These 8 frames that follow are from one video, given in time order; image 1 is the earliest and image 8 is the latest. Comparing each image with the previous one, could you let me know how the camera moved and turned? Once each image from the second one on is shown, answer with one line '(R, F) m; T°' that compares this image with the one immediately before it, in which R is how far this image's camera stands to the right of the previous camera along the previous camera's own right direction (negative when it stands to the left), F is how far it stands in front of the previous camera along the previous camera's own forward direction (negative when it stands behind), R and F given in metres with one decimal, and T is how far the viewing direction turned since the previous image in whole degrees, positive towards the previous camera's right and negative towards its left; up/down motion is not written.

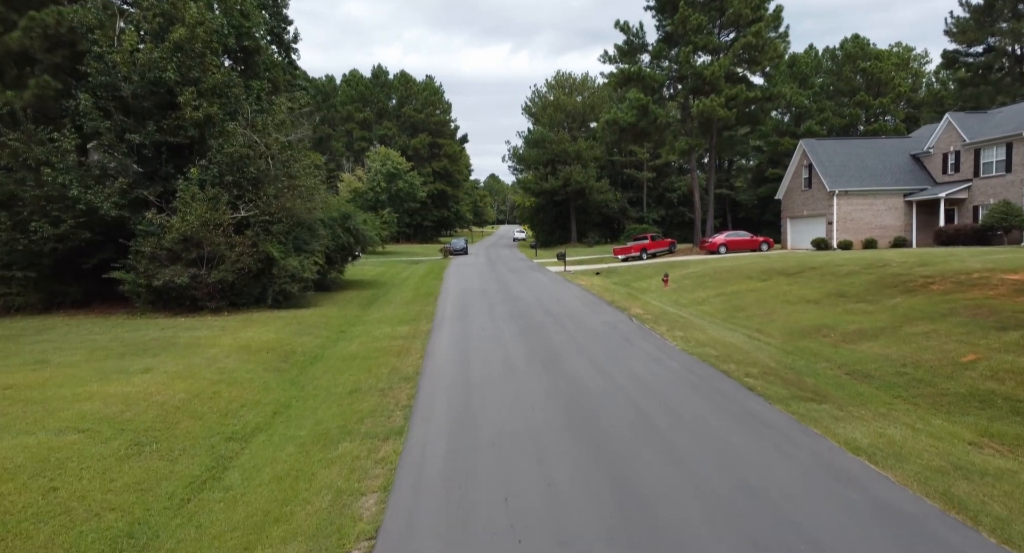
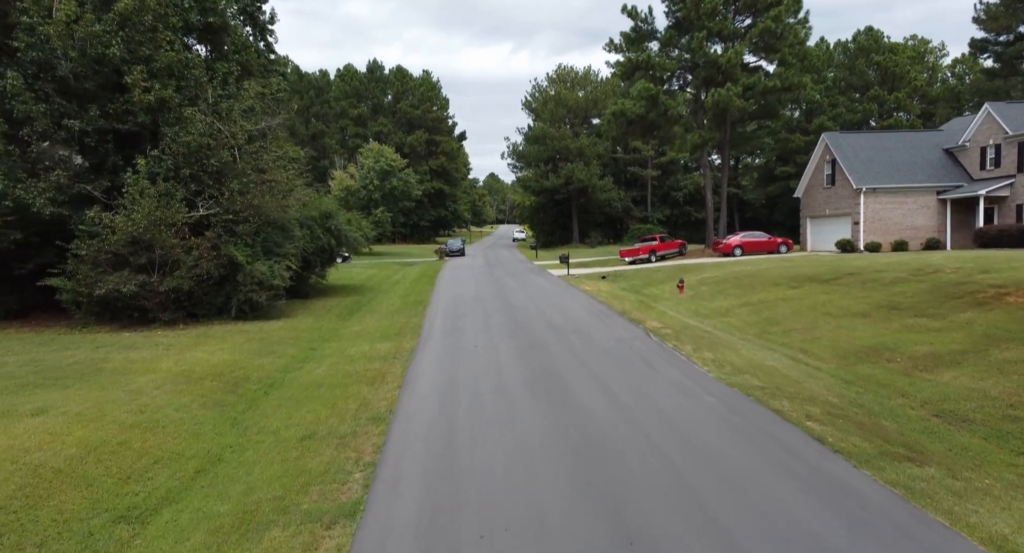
(0.0, +2.4) m; 0°
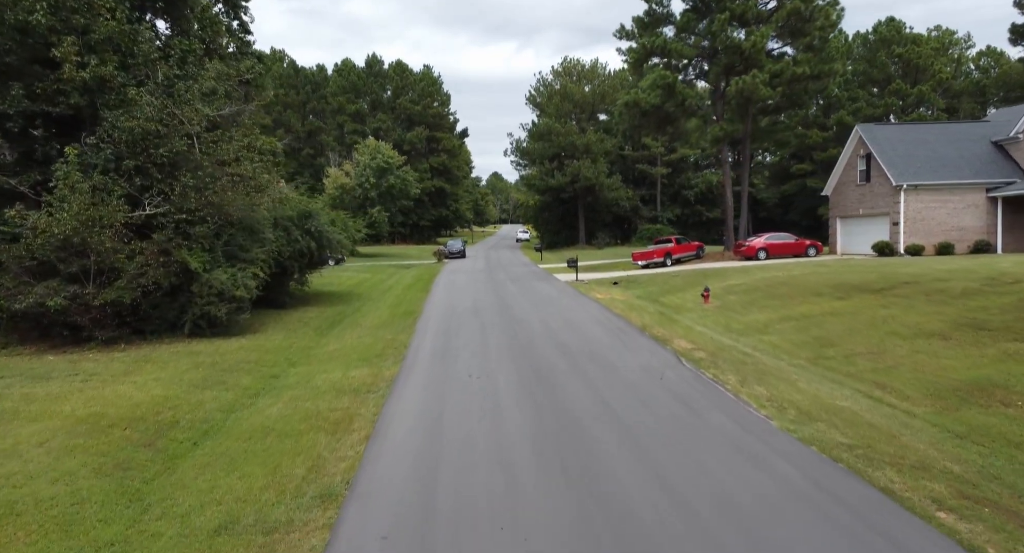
(0.0, +2.6) m; 0°
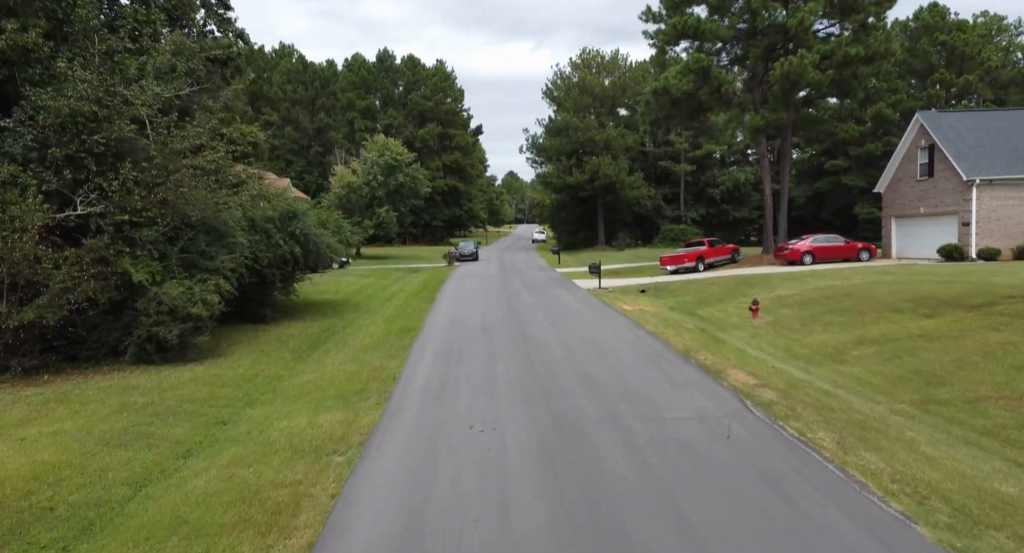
(0.0, +2.8) m; -1°
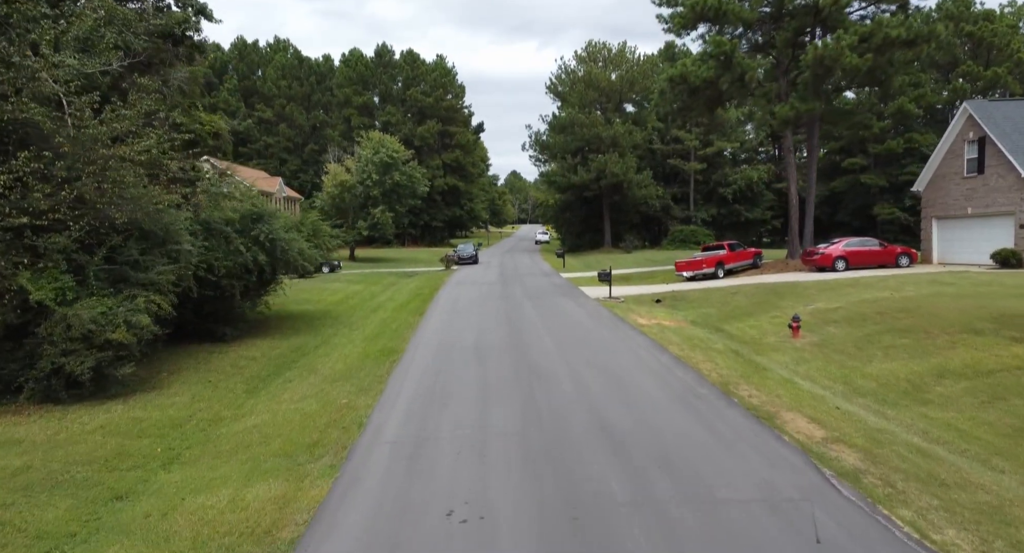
(+0.1, +2.5) m; 0°
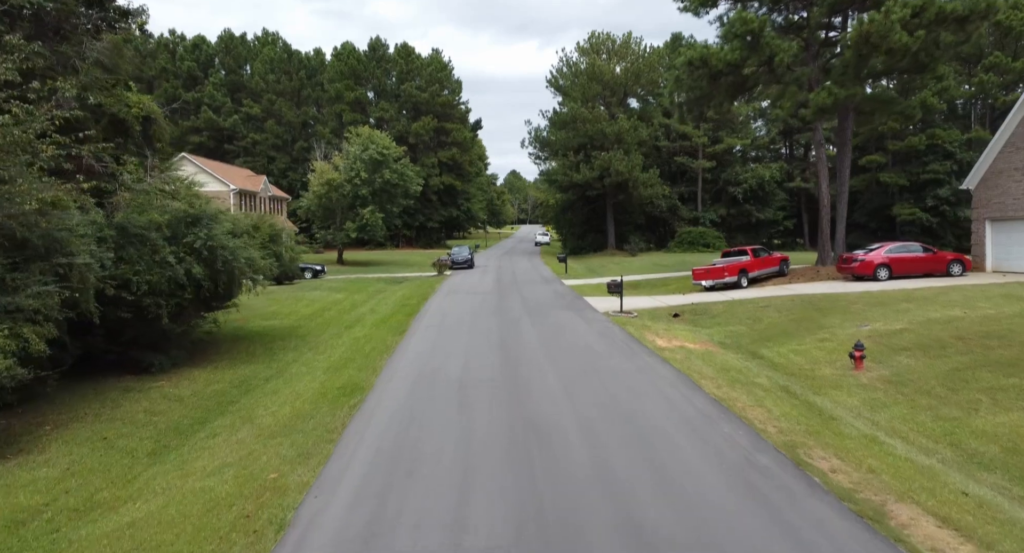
(+0.1, +2.9) m; 0°
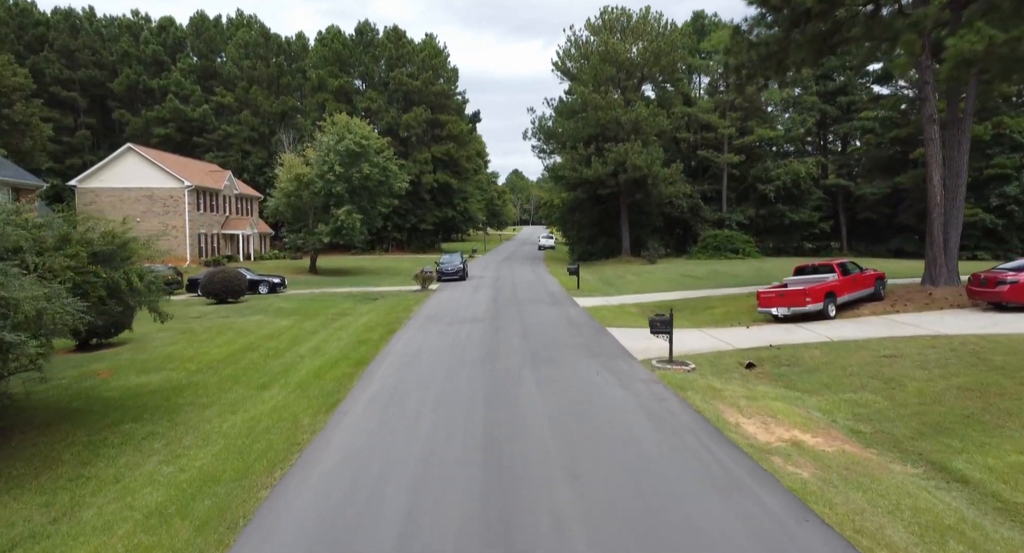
(+0.1, +6.4) m; 0°
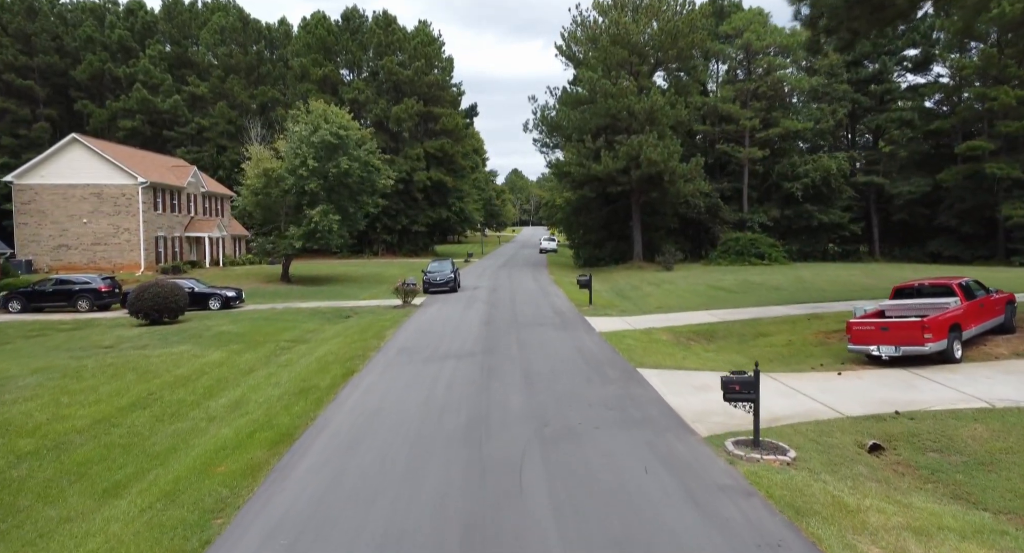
(0.0, +4.7) m; 0°
